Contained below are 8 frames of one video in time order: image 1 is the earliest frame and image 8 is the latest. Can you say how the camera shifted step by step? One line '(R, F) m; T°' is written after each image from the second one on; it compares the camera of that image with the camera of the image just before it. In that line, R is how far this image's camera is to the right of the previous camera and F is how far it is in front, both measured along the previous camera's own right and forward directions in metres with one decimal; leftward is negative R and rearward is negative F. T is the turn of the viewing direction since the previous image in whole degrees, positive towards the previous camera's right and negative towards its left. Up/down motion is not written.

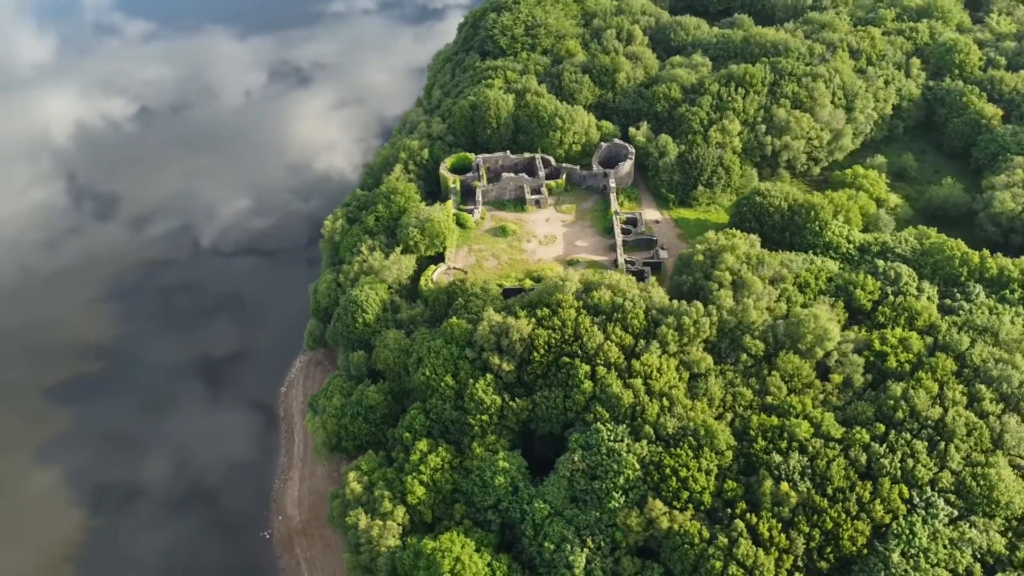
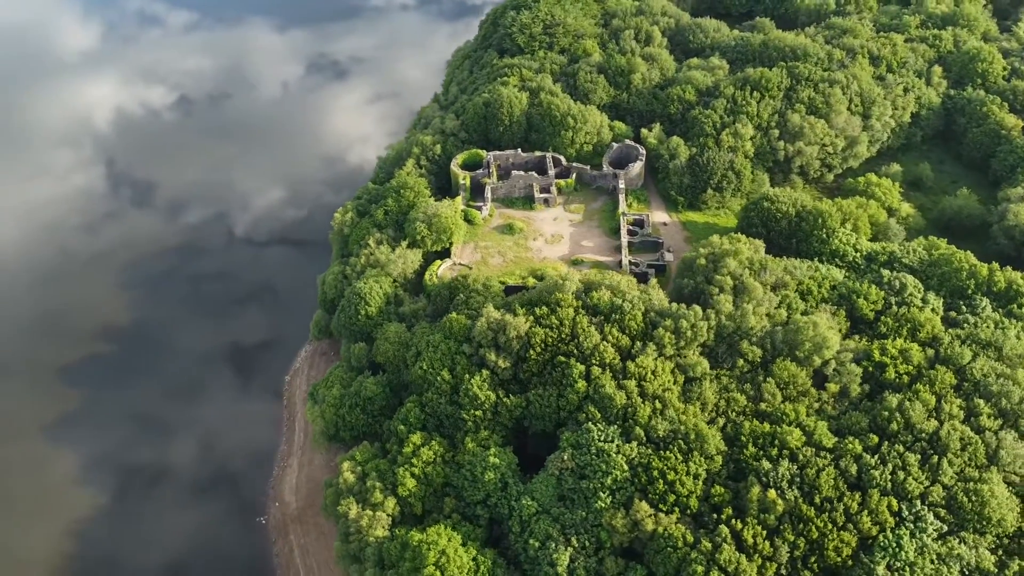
(+2.2, -0.2) m; -2°
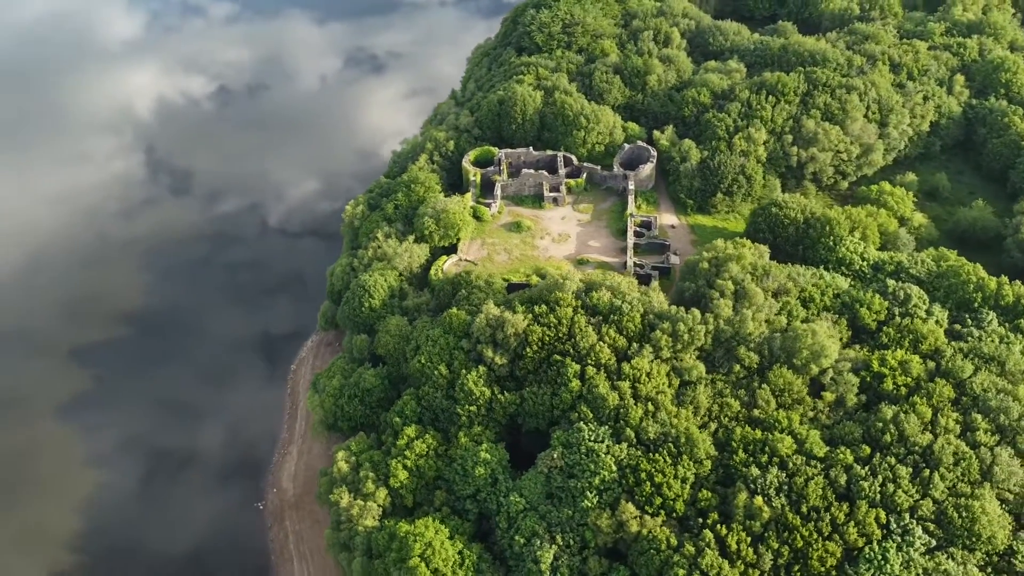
(+2.2, -0.2) m; -2°
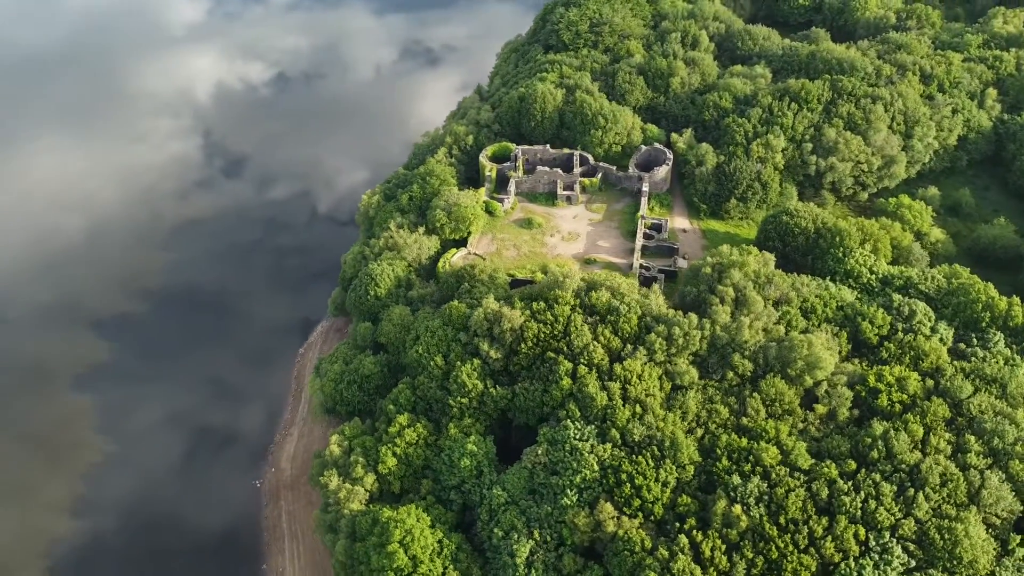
(+3.3, -0.3) m; -3°
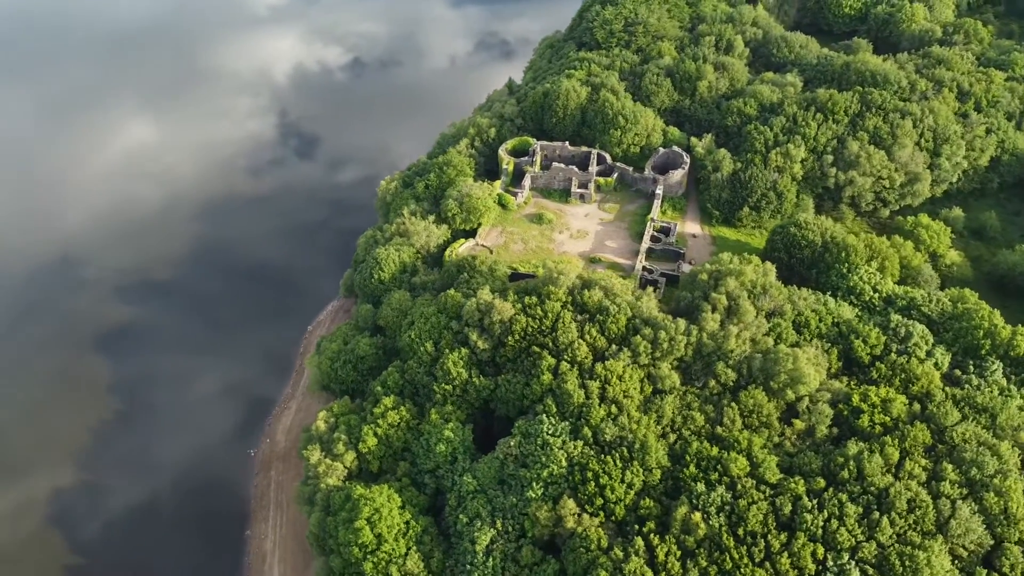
(+5.0, -0.4) m; -4°
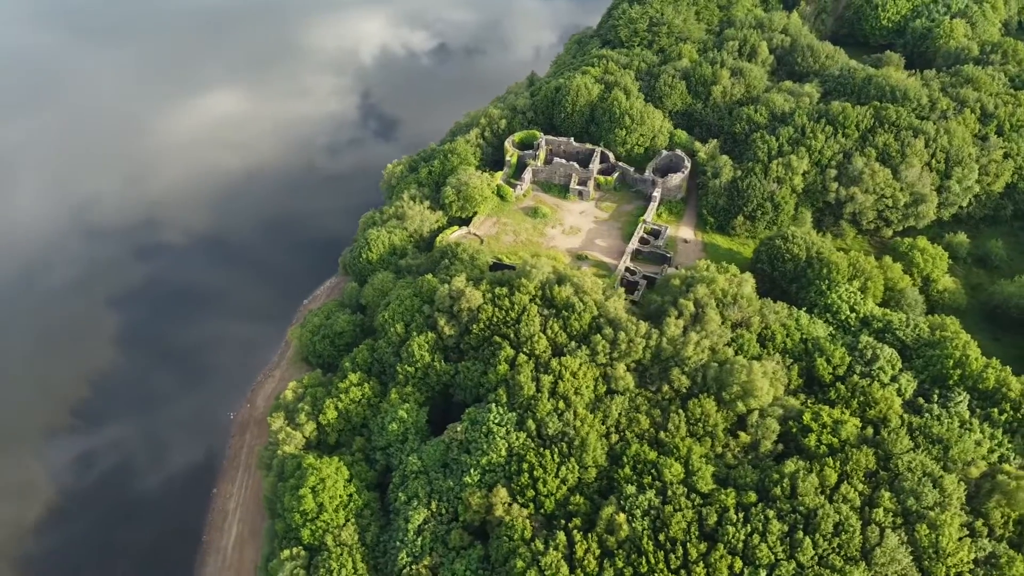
(+7.2, -0.4) m; -5°
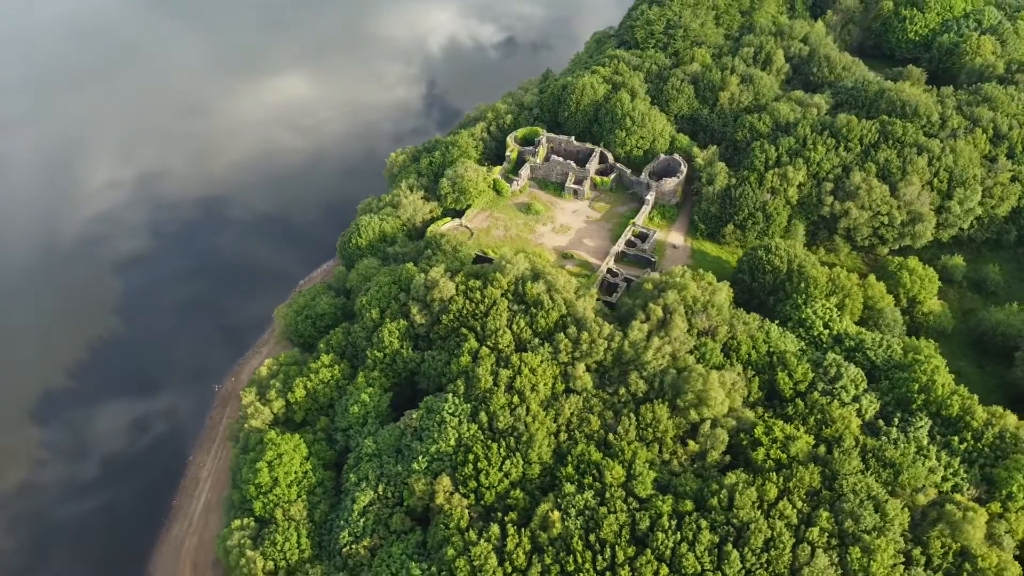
(+6.1, -0.3) m; -4°
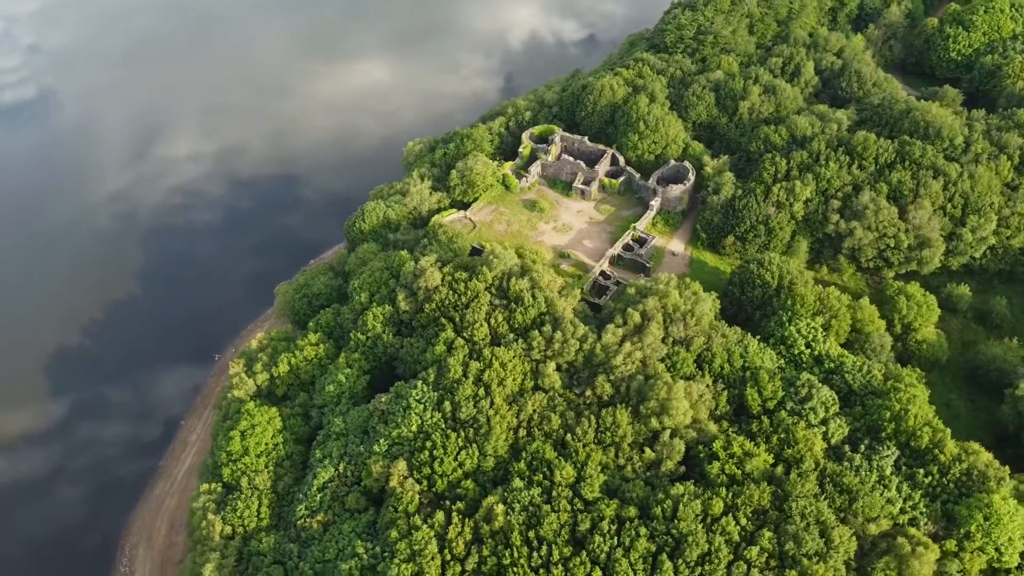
(+6.0, -0.3) m; -4°
